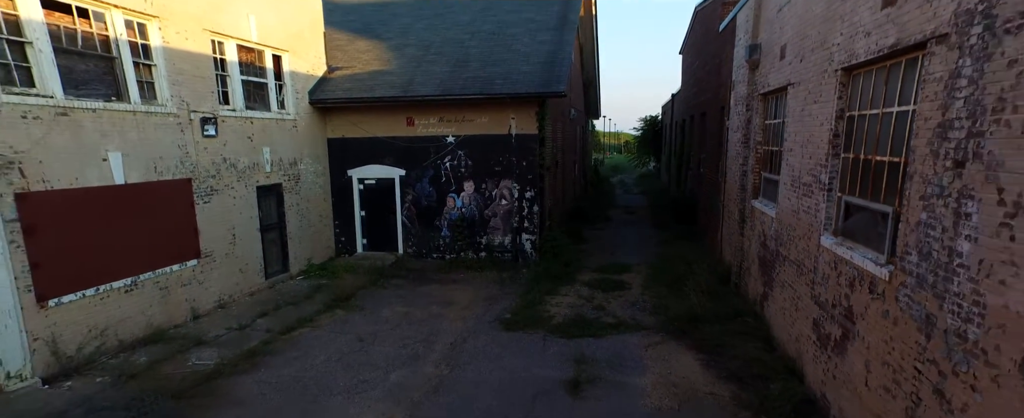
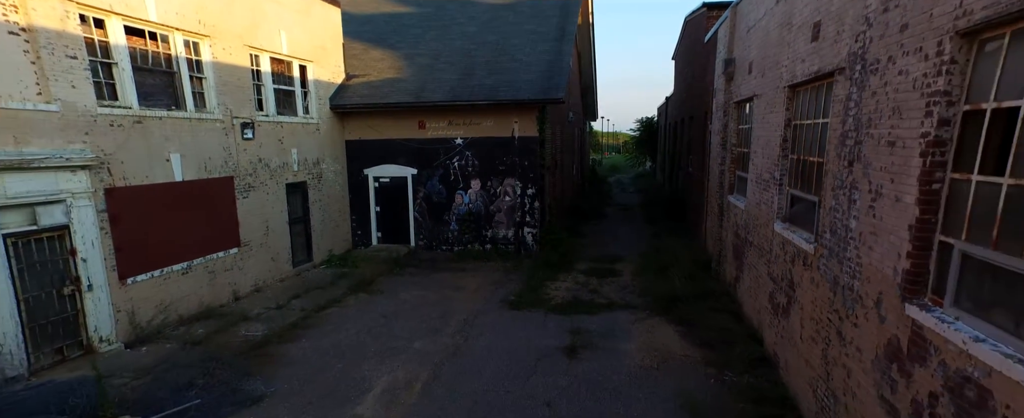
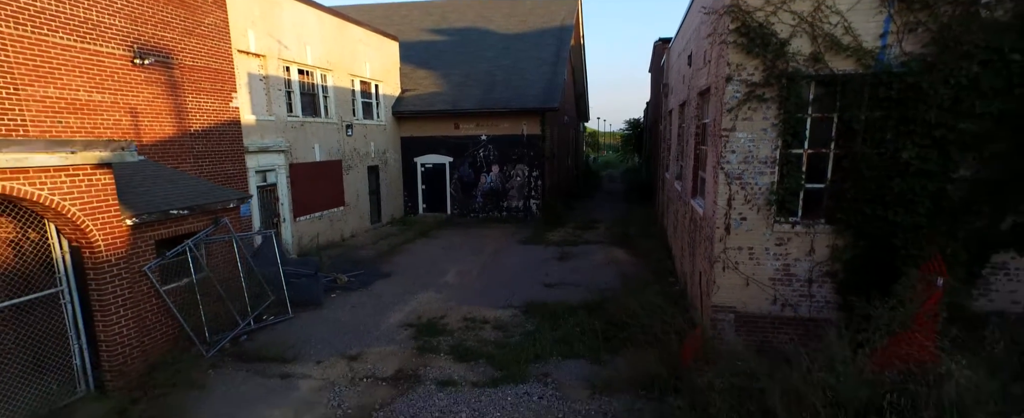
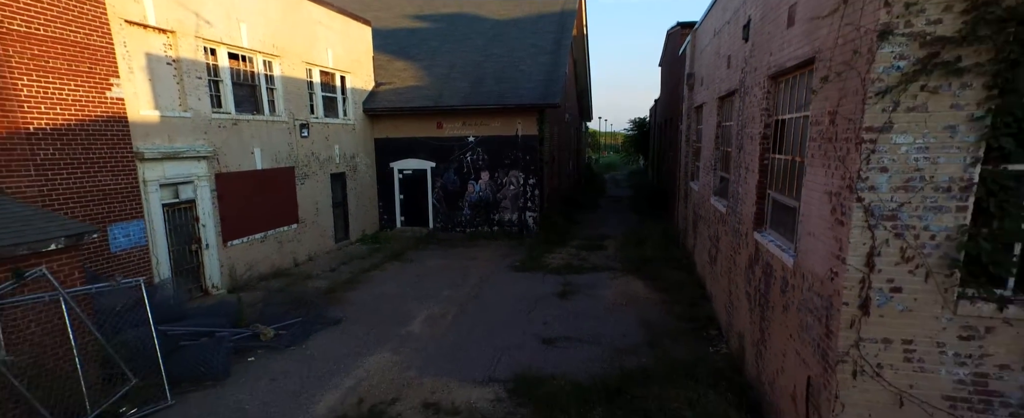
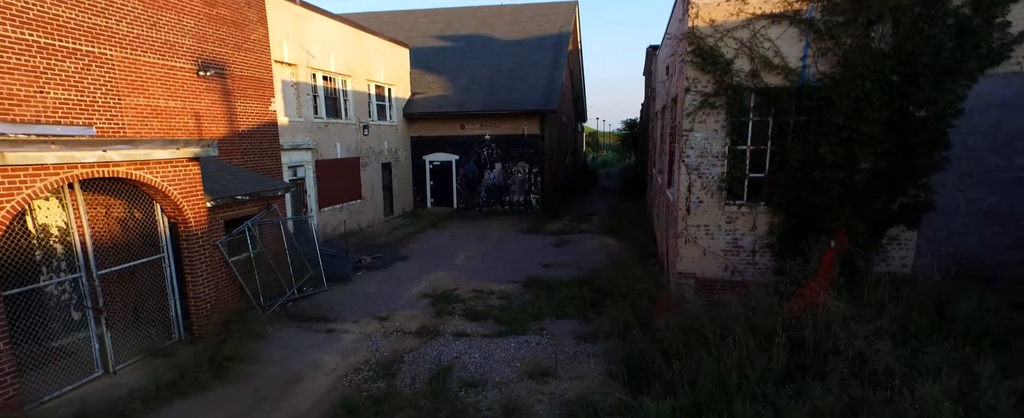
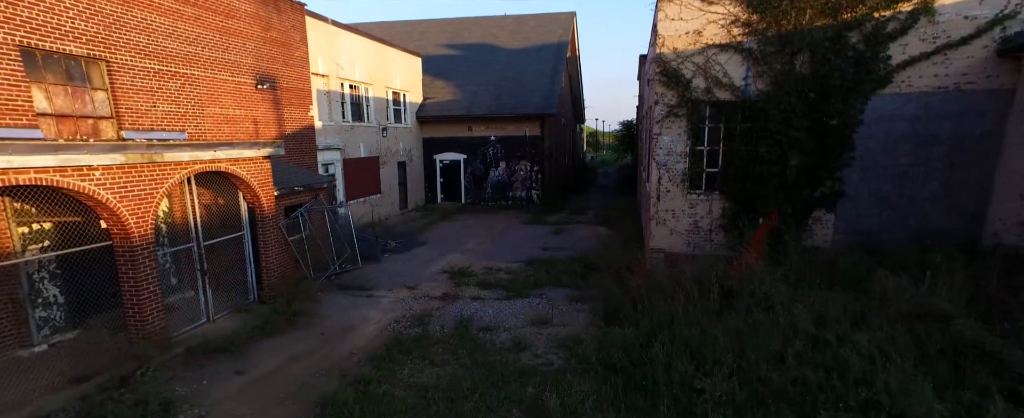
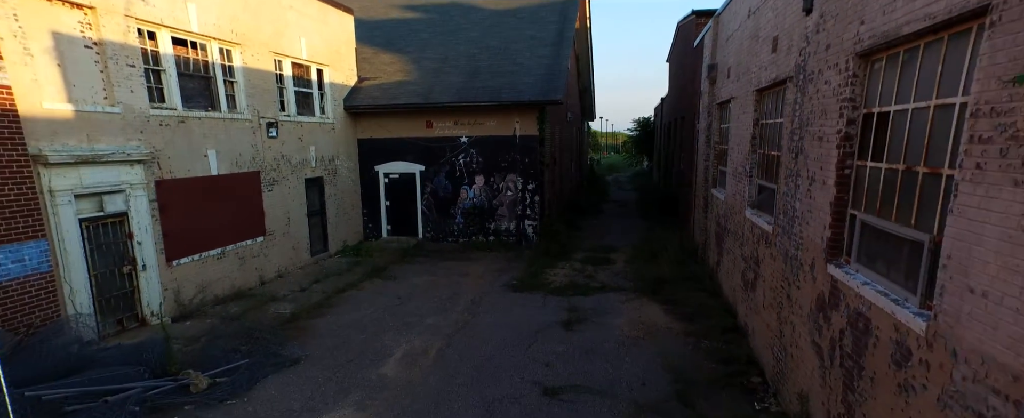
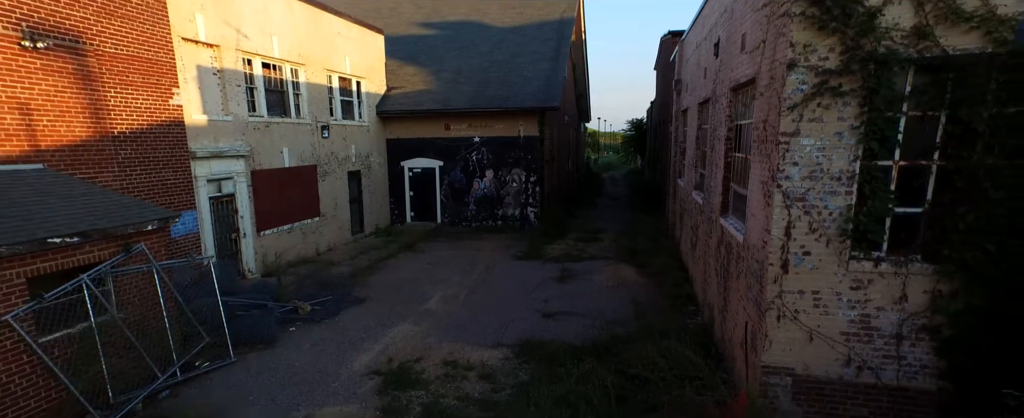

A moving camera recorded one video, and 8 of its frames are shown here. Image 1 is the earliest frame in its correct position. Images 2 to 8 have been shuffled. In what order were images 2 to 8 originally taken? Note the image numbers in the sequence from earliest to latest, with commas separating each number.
2, 7, 4, 8, 3, 5, 6
